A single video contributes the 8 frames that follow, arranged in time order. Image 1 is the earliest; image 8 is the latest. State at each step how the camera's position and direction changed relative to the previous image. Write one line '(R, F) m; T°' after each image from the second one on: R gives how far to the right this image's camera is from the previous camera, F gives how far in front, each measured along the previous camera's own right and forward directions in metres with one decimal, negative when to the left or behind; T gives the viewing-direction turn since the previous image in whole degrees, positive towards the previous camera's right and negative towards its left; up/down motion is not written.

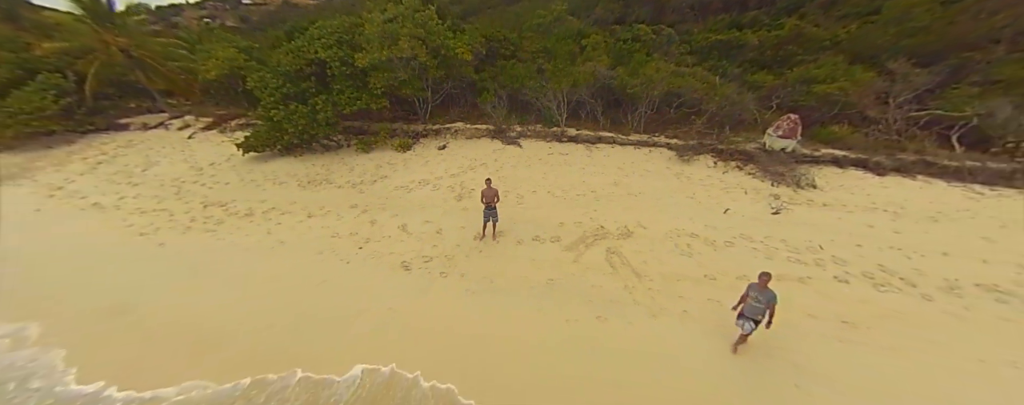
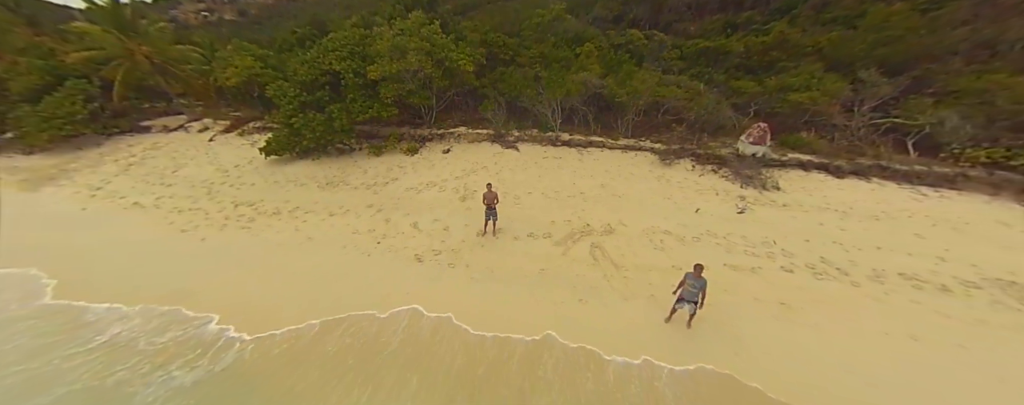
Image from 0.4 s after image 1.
(+0.1, -0.8) m; 0°
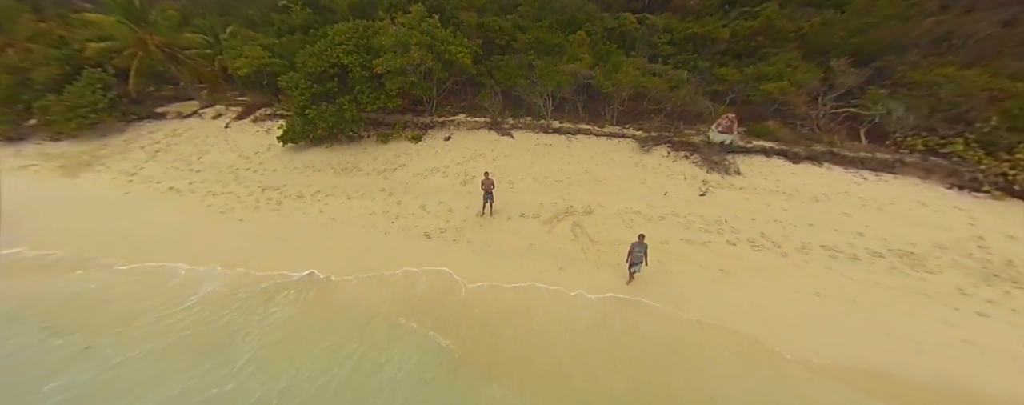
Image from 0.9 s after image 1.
(+0.1, -1.0) m; 0°
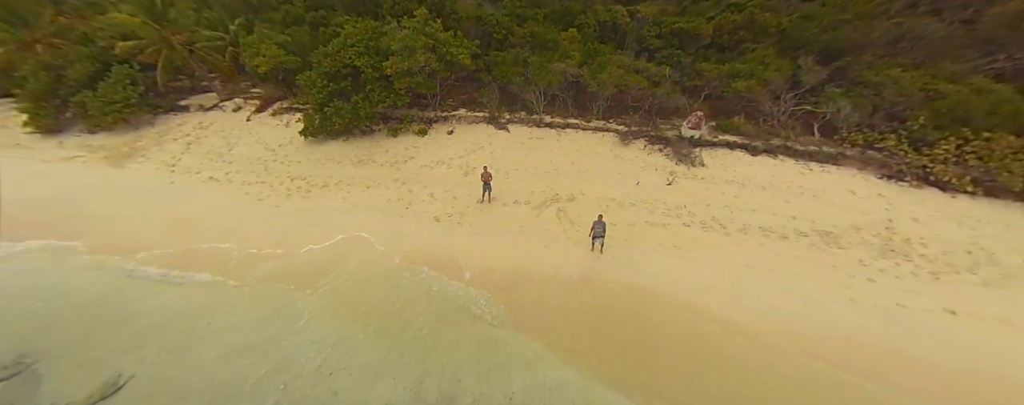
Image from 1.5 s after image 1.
(+0.2, -1.3) m; 0°
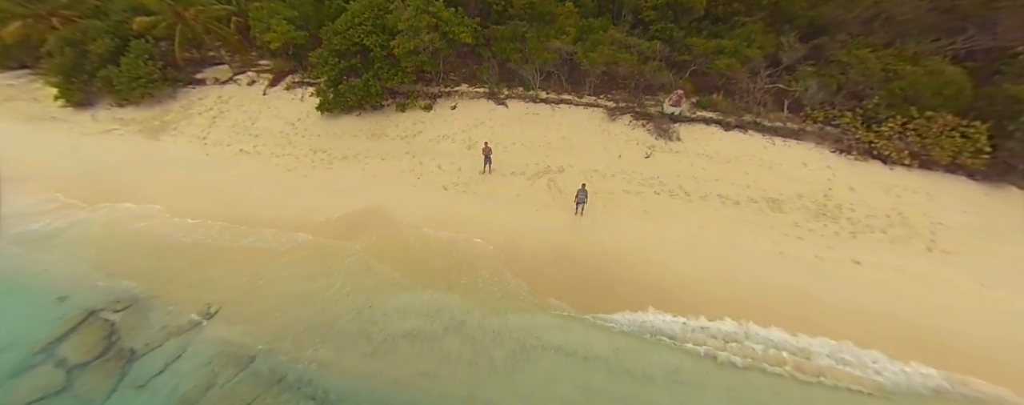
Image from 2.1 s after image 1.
(+0.1, -1.3) m; 0°
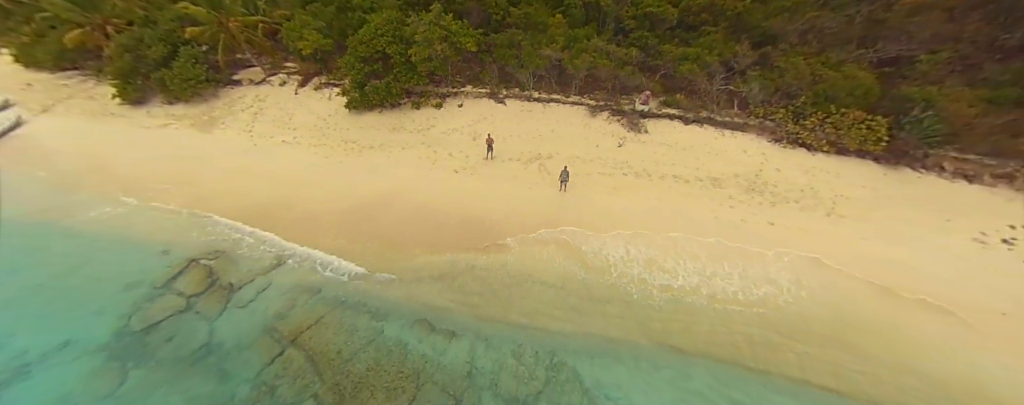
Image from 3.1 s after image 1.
(+0.1, -2.2) m; 0°
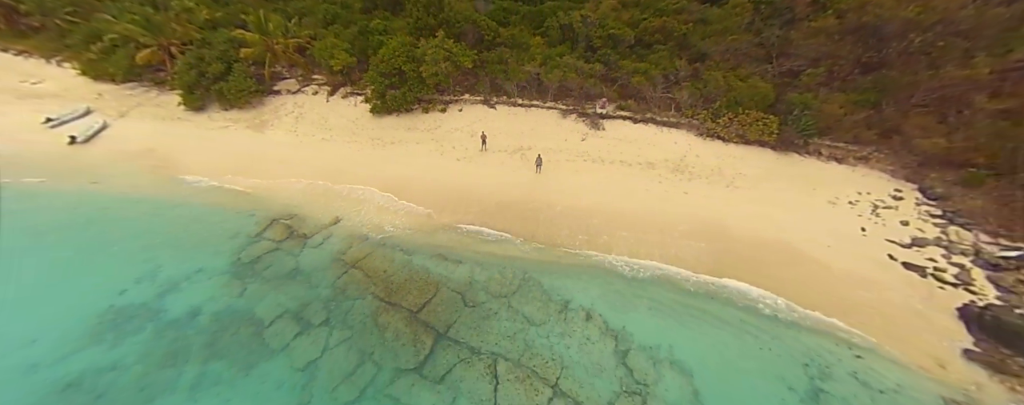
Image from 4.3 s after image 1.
(+0.5, -3.7) m; 0°
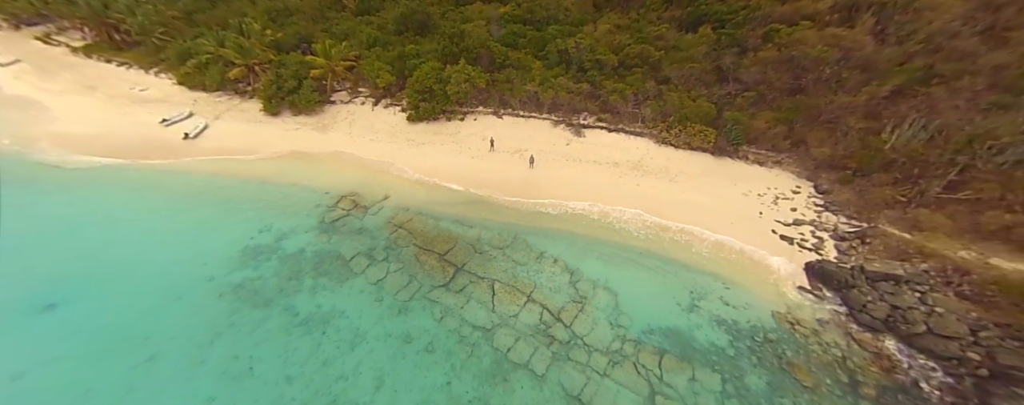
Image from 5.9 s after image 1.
(+0.8, -4.9) m; -2°
